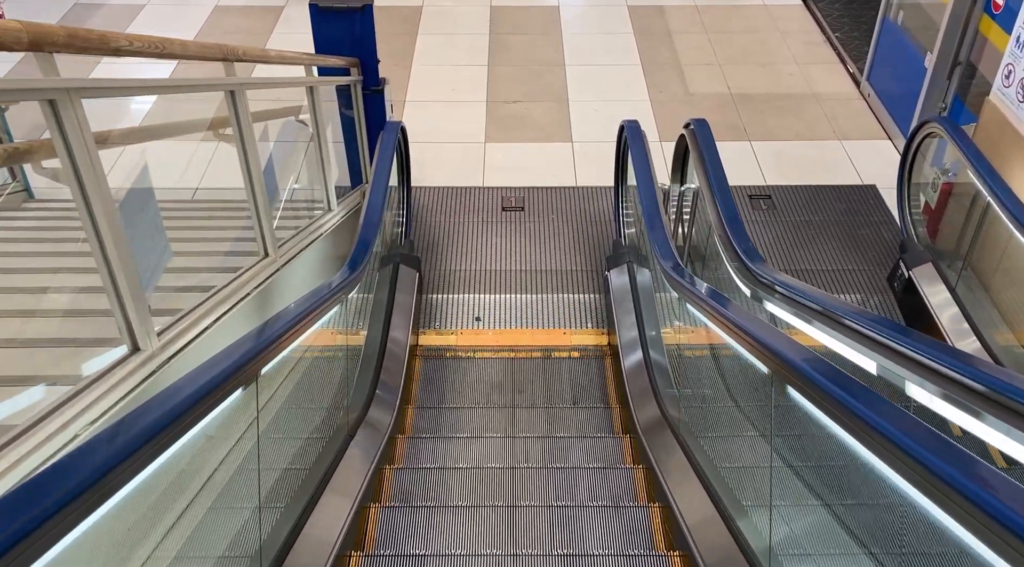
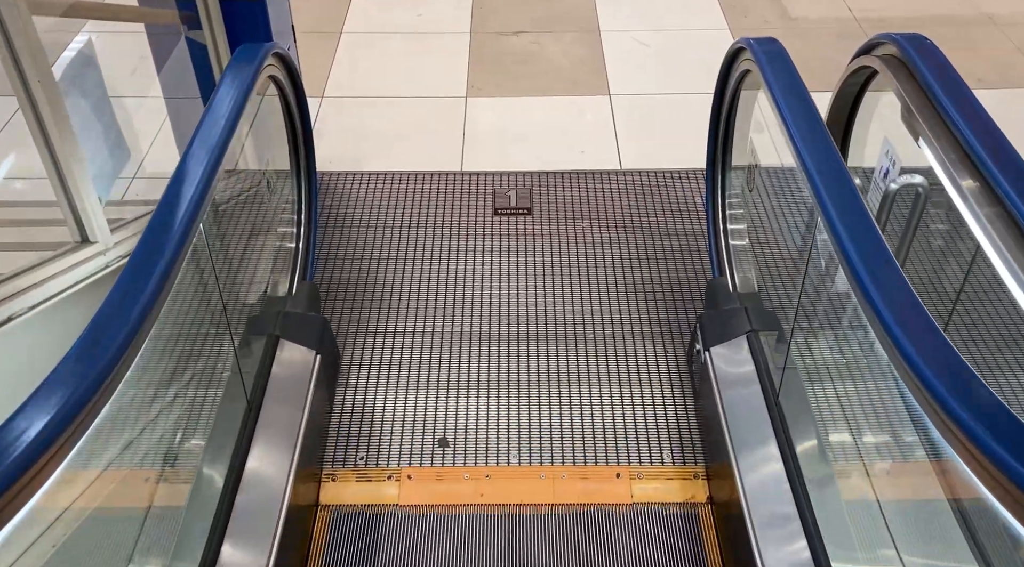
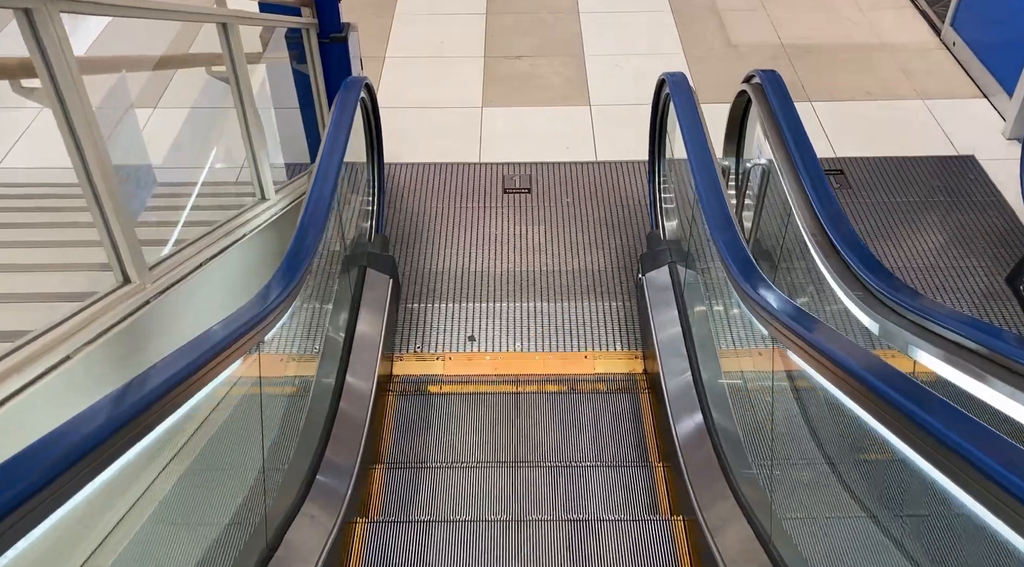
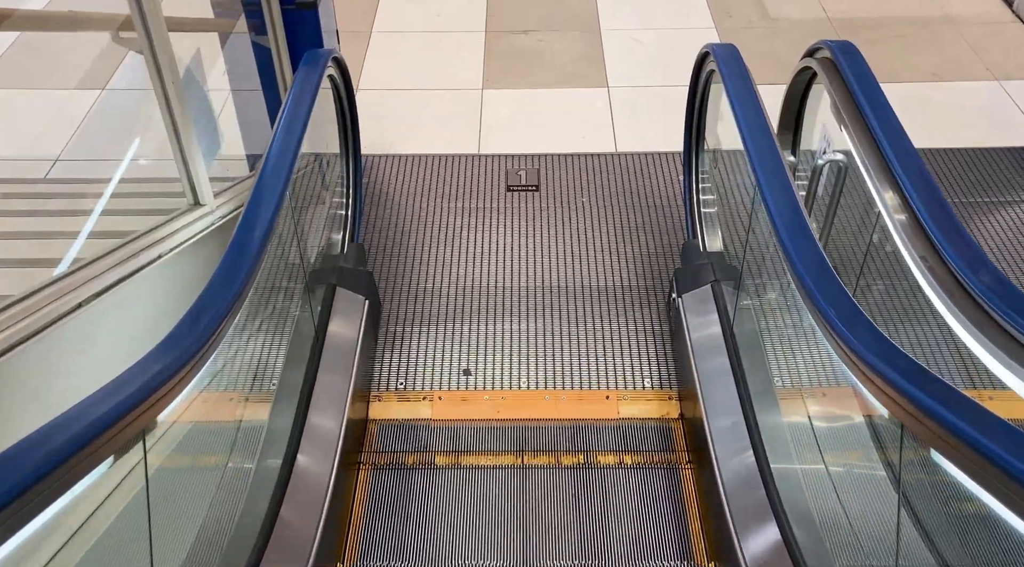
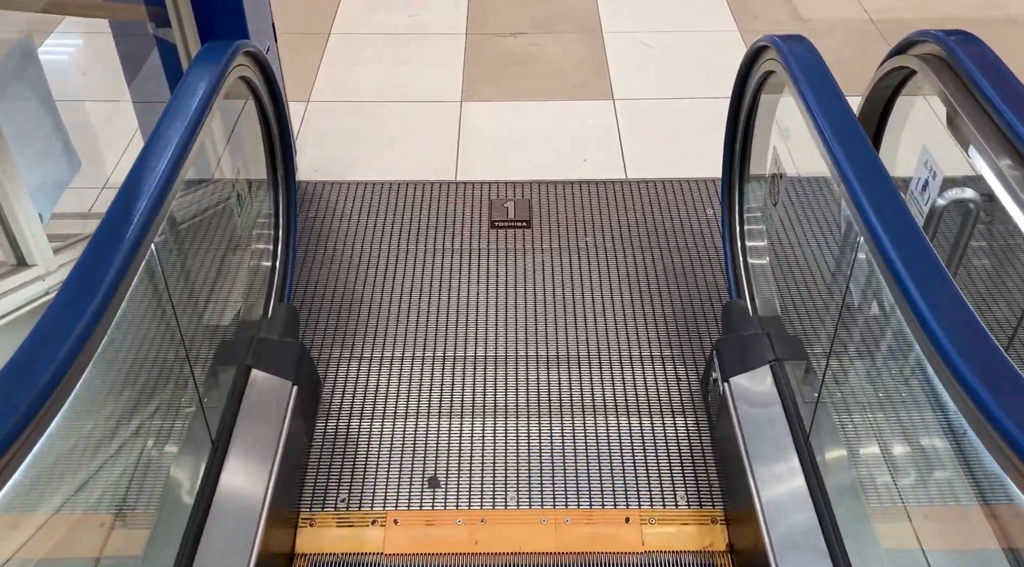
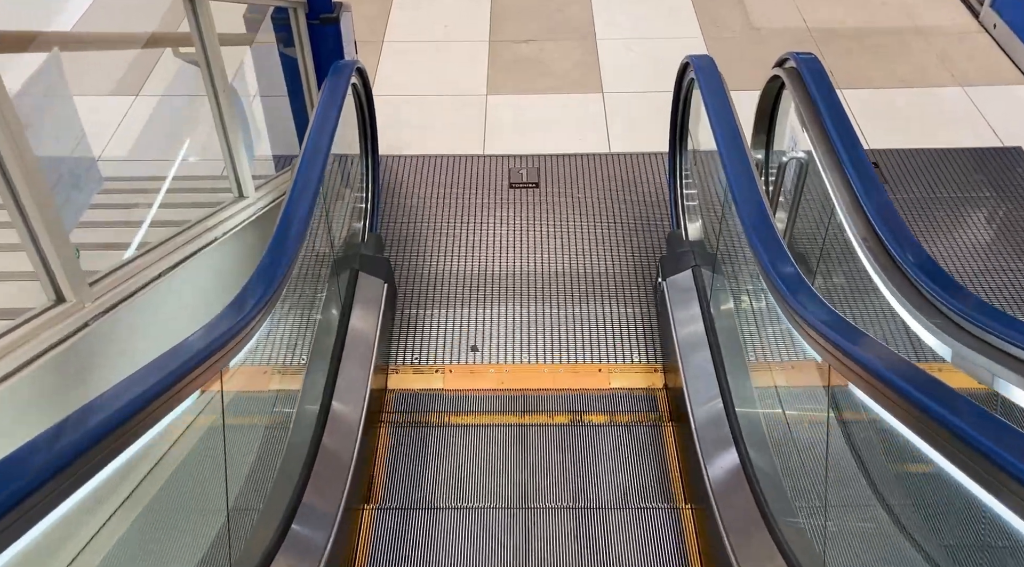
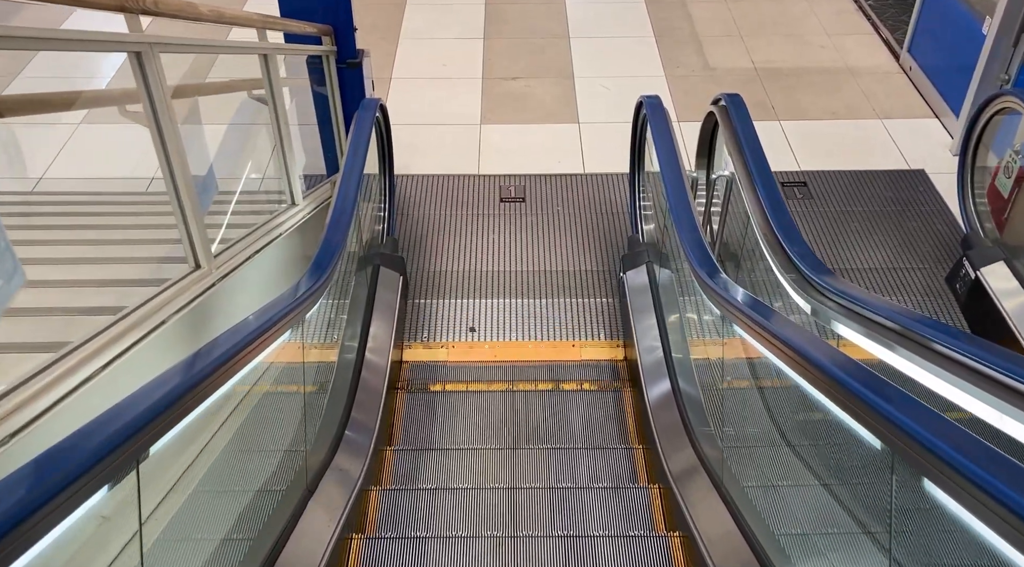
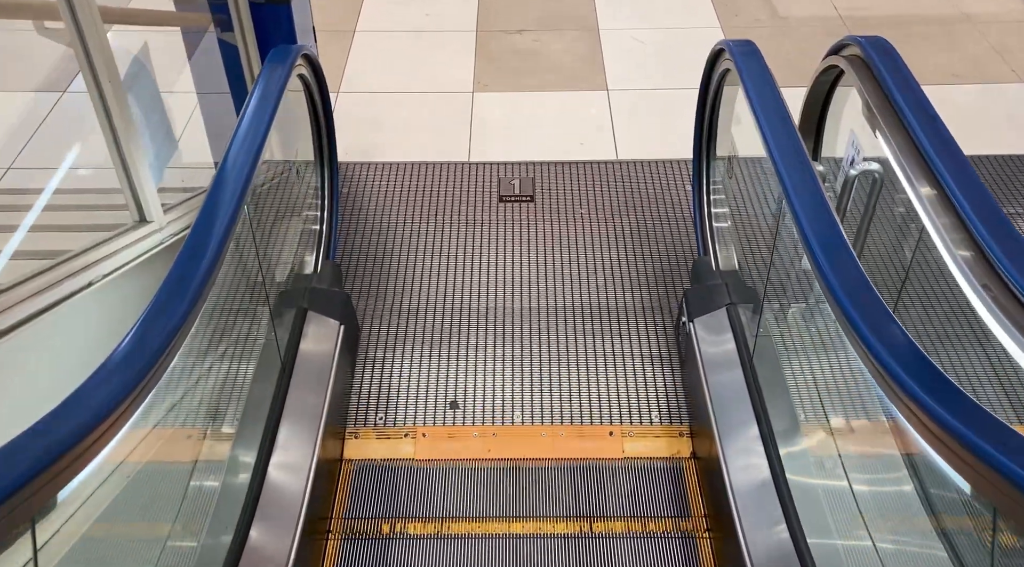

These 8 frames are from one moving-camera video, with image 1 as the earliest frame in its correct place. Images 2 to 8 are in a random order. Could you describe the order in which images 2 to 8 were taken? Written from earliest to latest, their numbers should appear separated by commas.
7, 3, 6, 4, 8, 2, 5
